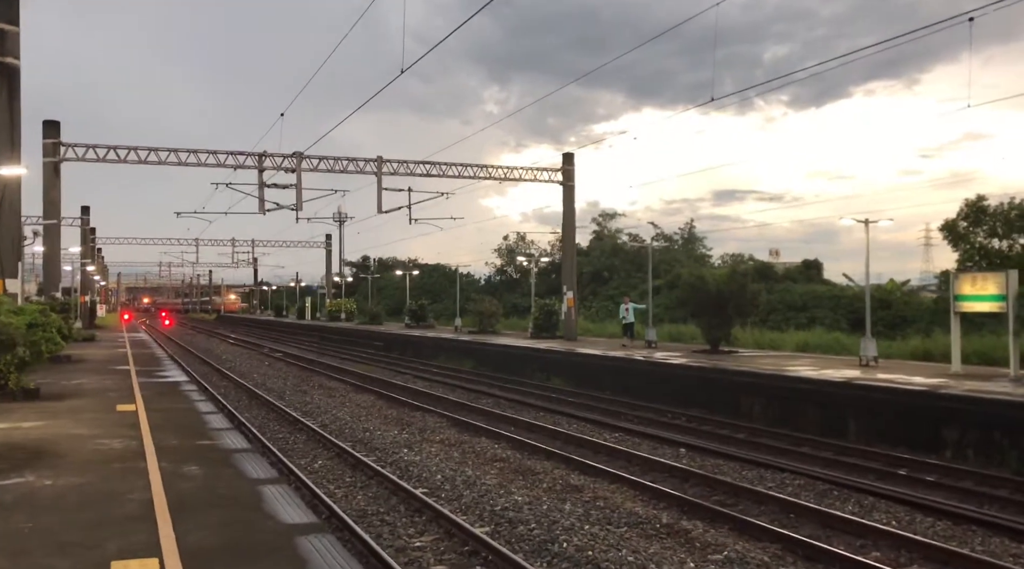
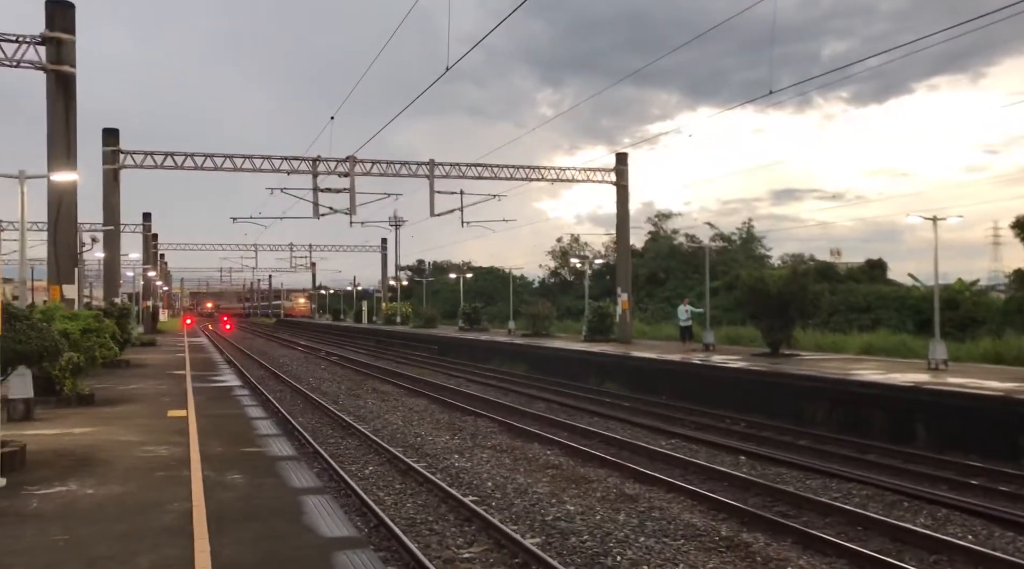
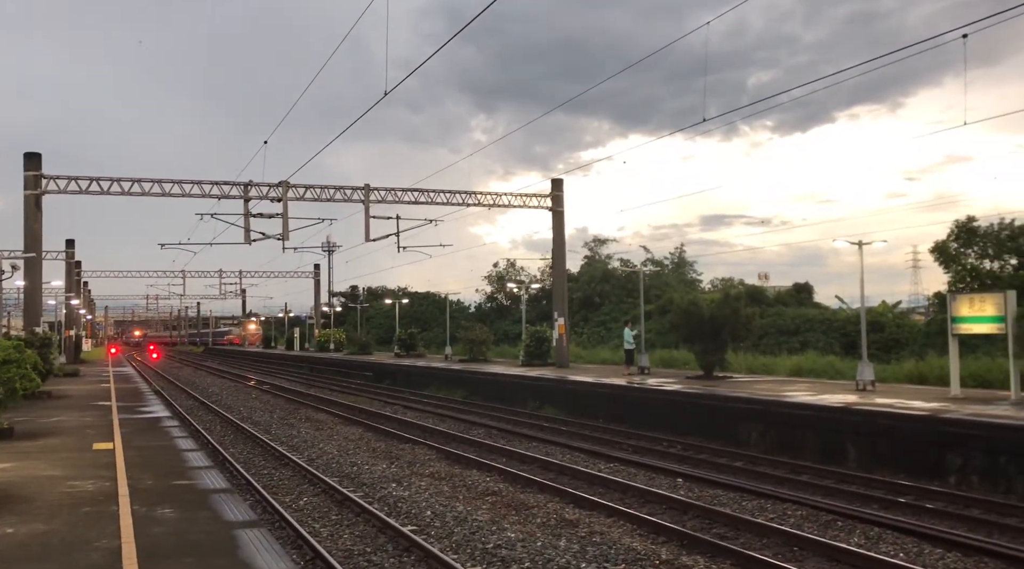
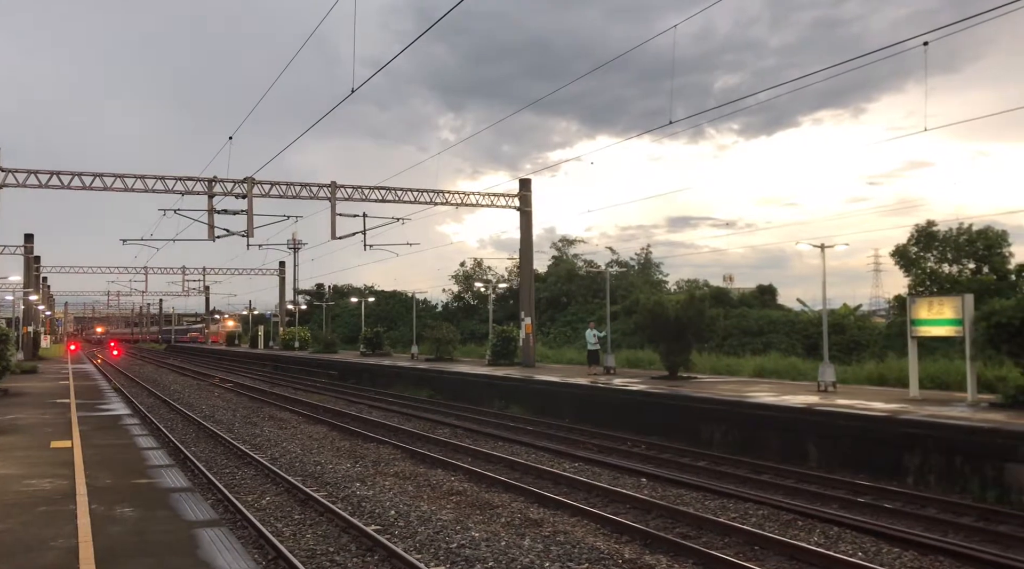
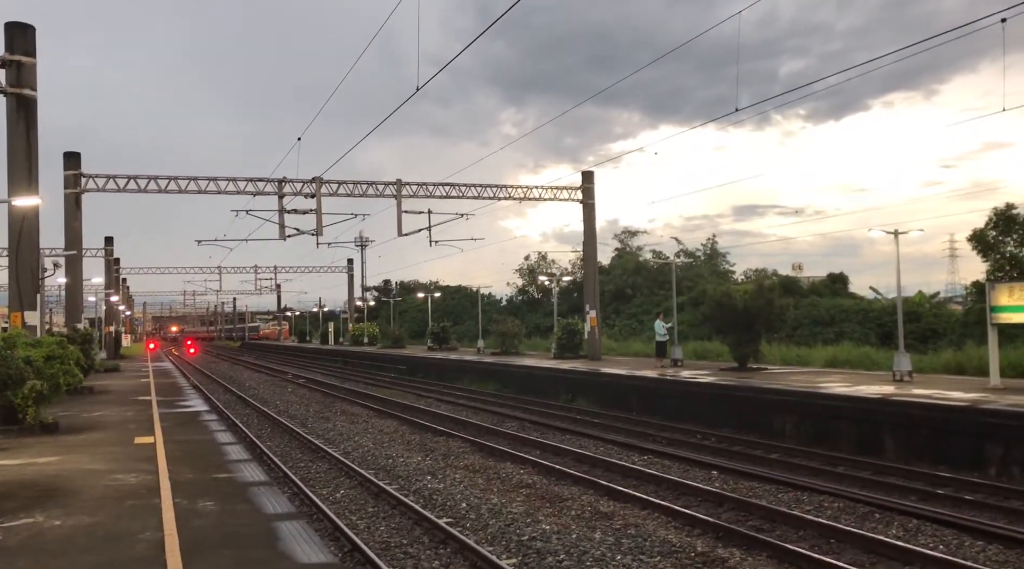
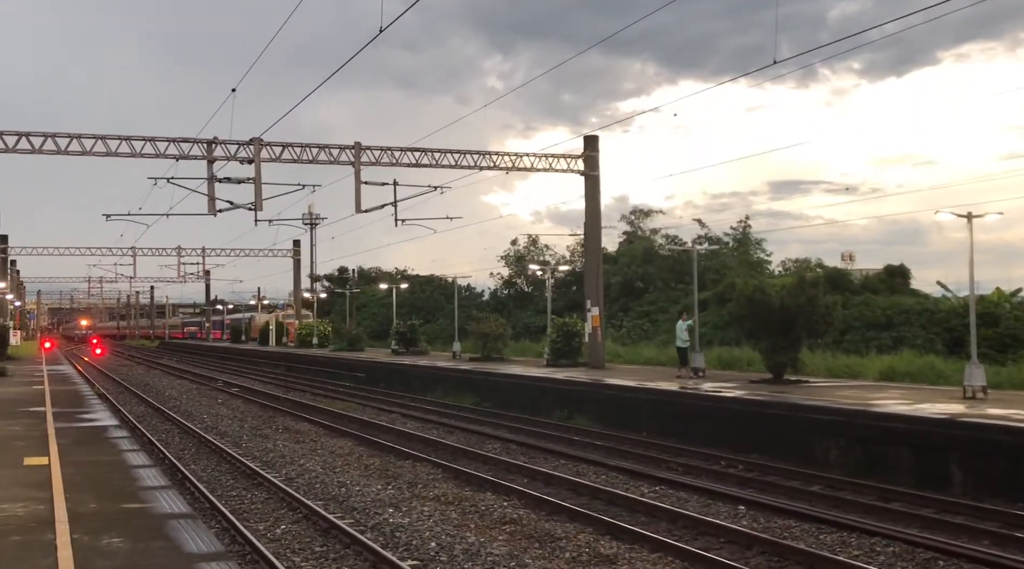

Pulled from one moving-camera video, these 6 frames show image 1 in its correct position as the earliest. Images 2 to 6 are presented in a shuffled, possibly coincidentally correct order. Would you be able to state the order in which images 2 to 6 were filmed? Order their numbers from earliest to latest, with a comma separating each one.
2, 5, 3, 4, 6
